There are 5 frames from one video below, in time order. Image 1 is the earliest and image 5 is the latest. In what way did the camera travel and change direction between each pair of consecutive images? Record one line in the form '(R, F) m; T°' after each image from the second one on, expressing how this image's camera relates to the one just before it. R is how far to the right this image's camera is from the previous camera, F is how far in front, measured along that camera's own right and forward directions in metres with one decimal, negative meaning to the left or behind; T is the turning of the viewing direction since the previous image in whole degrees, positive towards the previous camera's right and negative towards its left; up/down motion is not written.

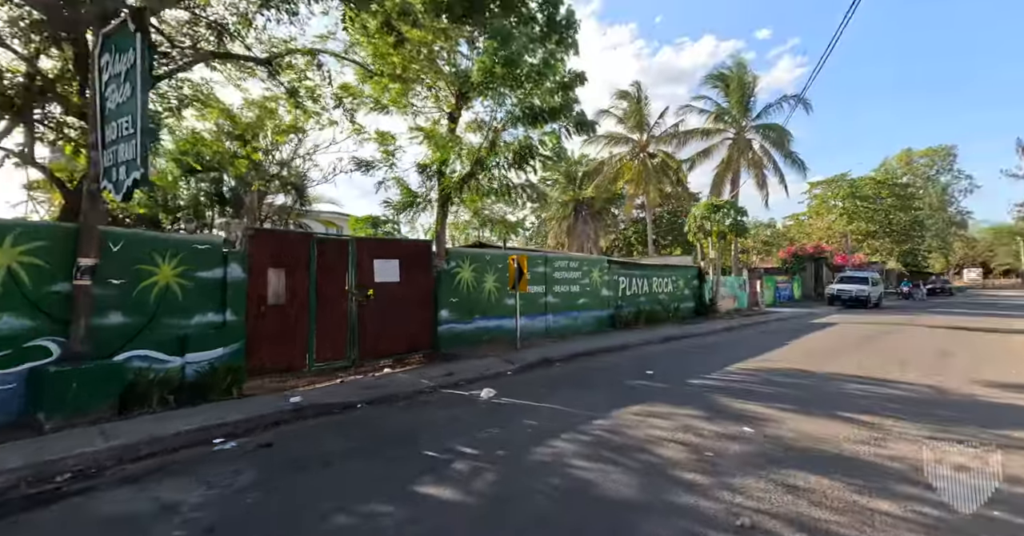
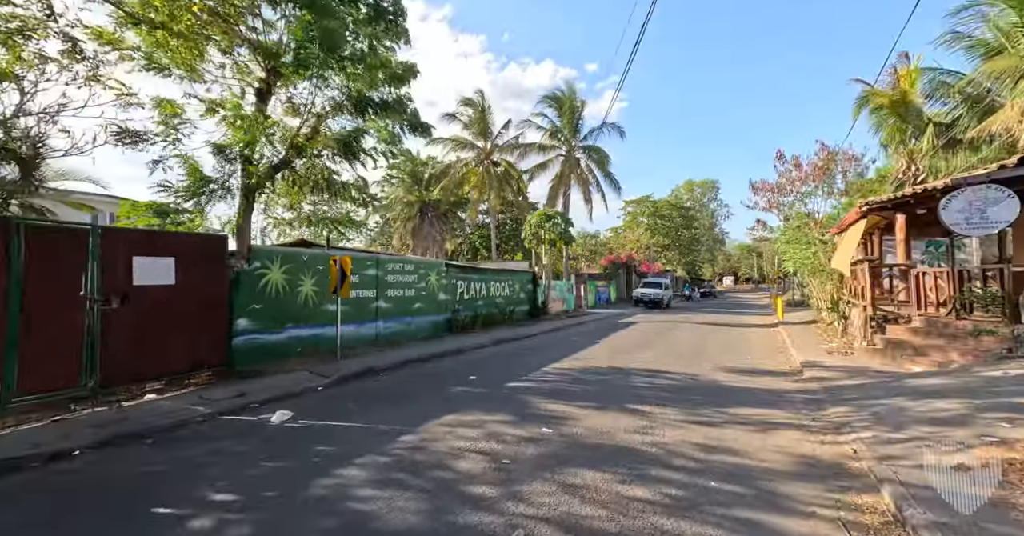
(+0.2, 0.0) m; +17°
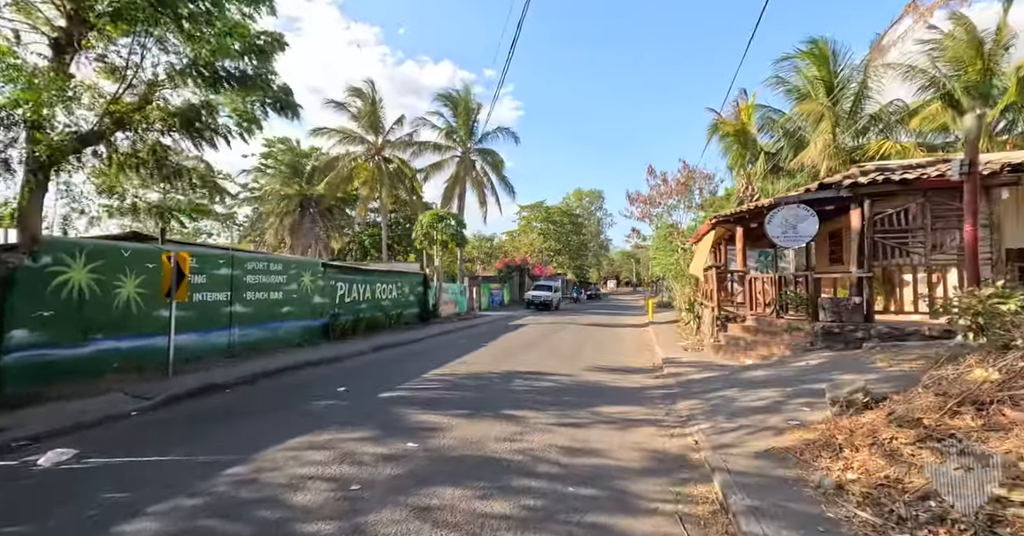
(+0.2, +0.1) m; +12°
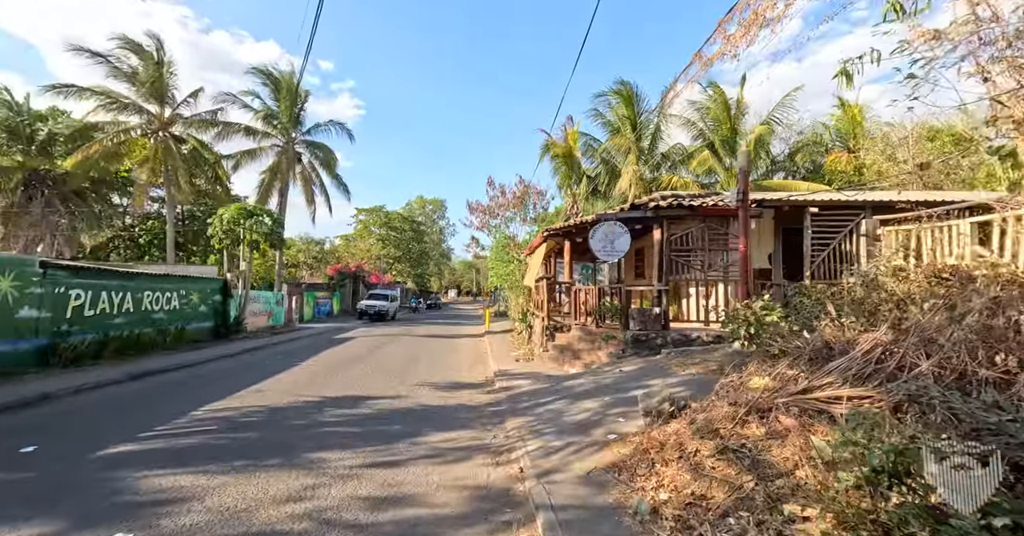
(+0.3, +0.6) m; +18°
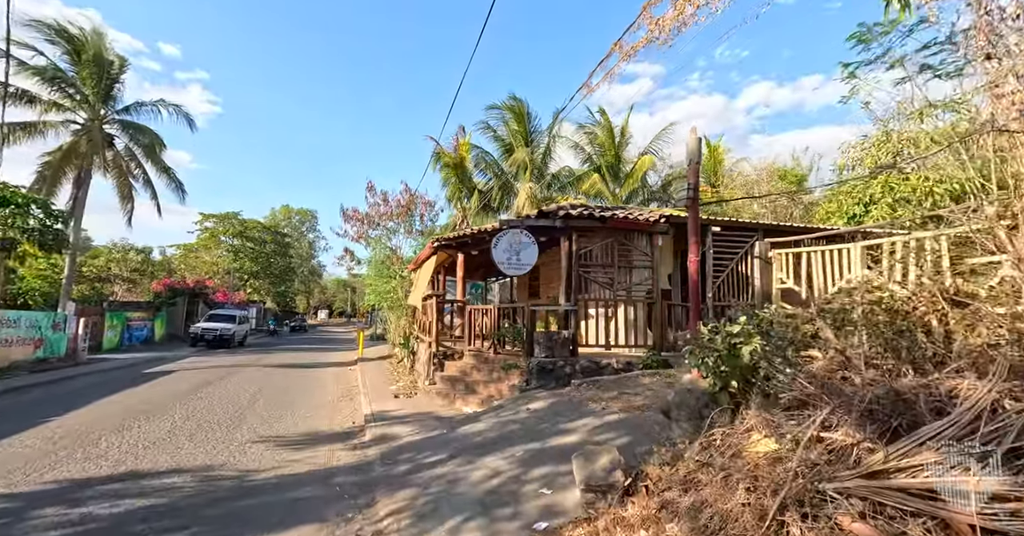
(0.0, +1.9) m; +14°
